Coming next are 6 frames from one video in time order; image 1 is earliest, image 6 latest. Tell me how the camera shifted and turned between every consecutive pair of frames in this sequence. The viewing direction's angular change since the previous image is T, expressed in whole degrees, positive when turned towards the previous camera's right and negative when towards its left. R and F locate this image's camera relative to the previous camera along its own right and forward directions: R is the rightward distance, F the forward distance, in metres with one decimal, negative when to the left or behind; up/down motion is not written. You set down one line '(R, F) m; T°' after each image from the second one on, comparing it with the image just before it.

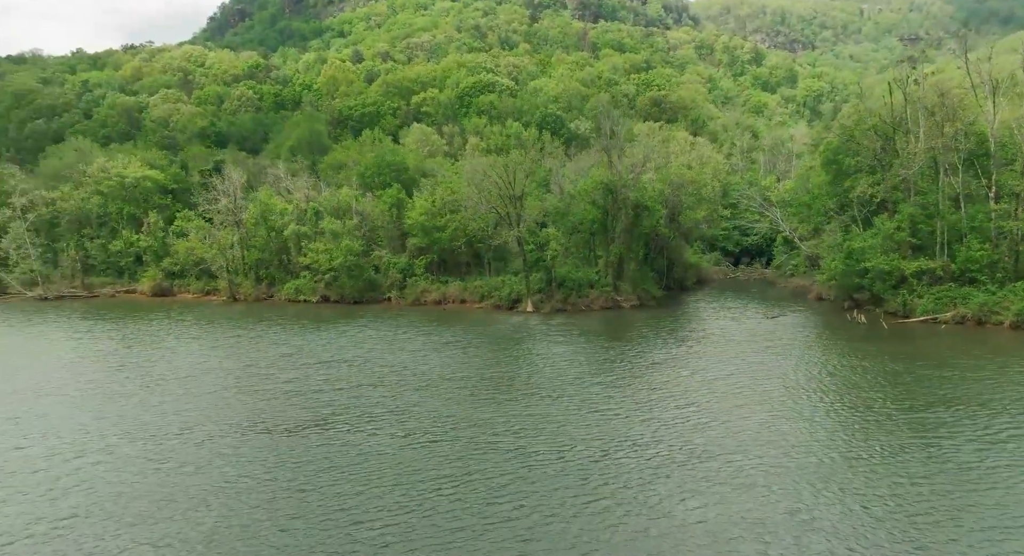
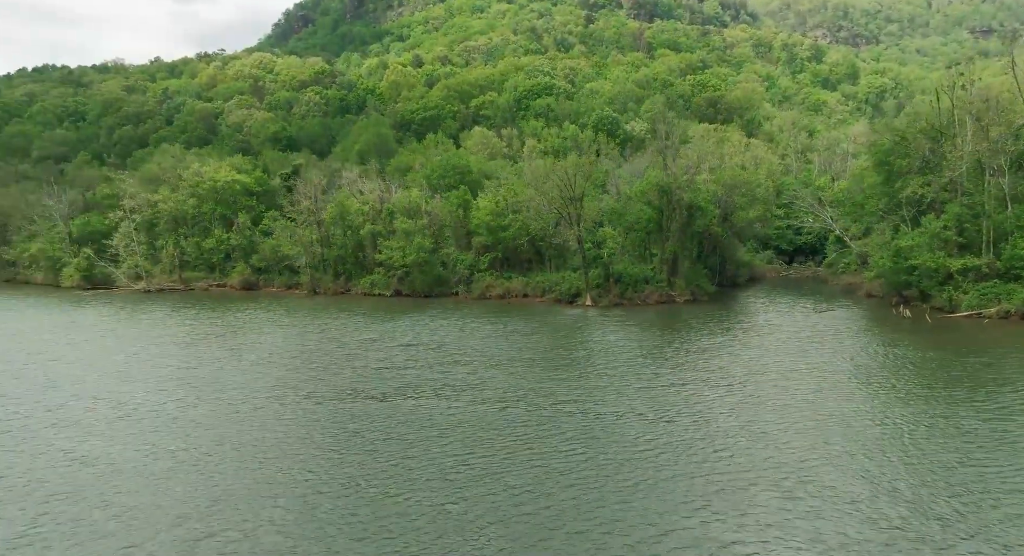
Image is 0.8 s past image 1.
(-0.5, -4.3) m; -4°
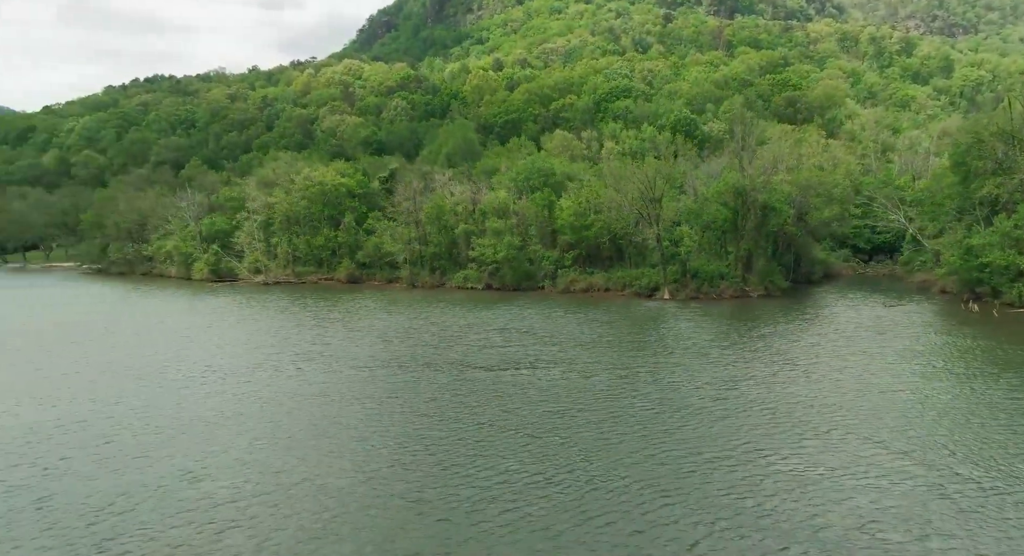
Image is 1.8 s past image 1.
(-0.6, -5.6) m; -6°
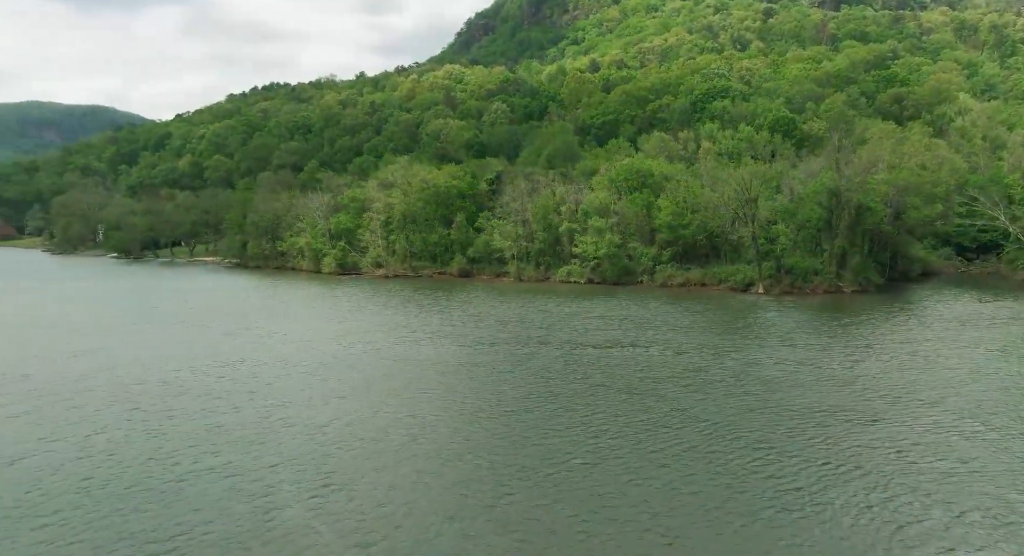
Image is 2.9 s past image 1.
(-0.6, -5.7) m; -7°
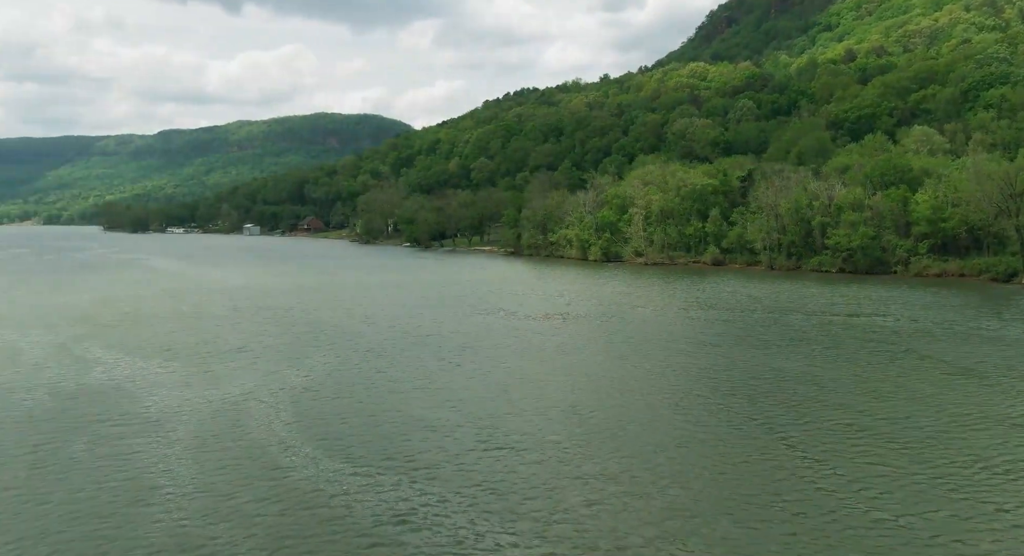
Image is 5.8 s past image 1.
(-1.3, -11.3) m; -17°
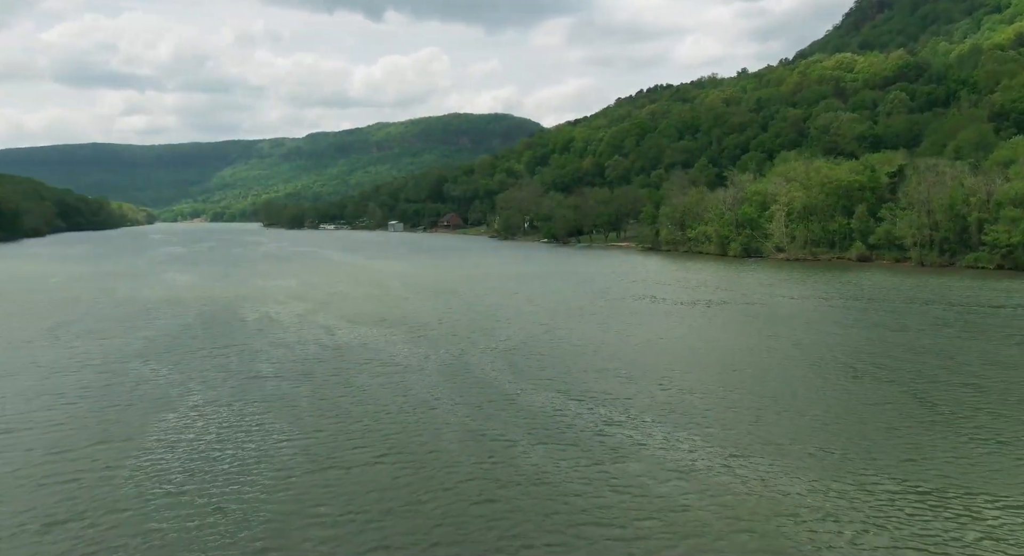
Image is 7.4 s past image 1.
(-1.2, -4.4) m; -10°
